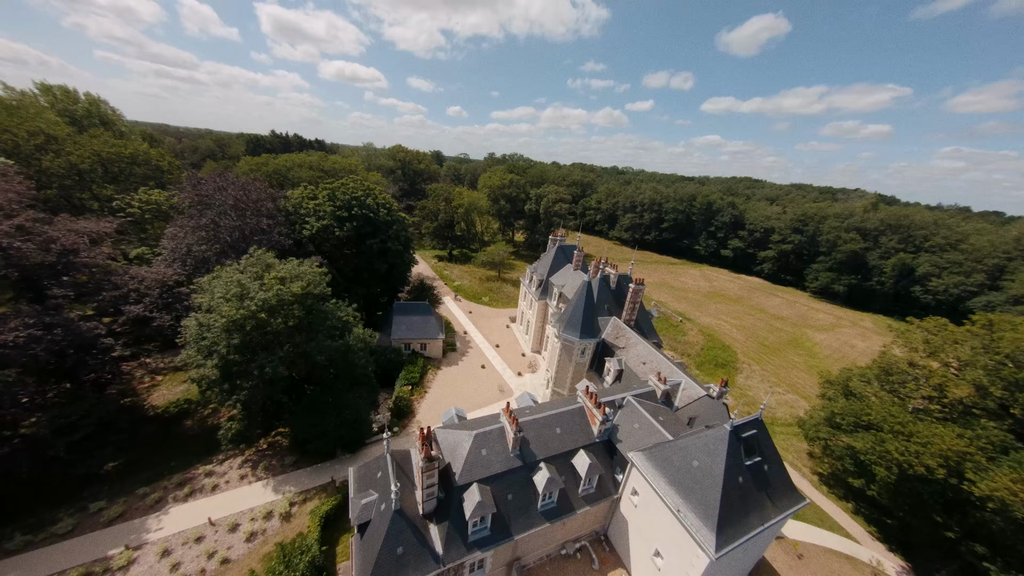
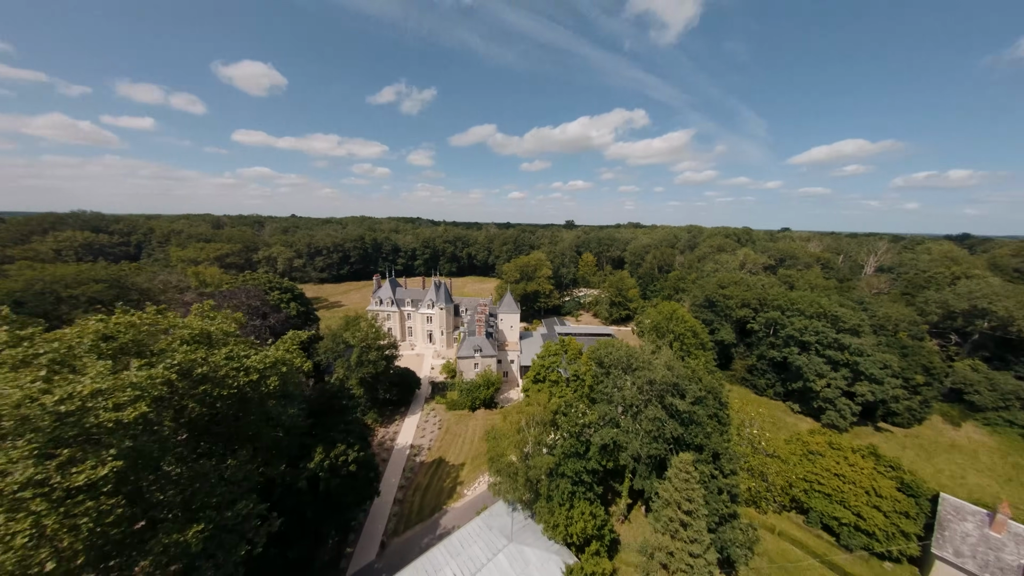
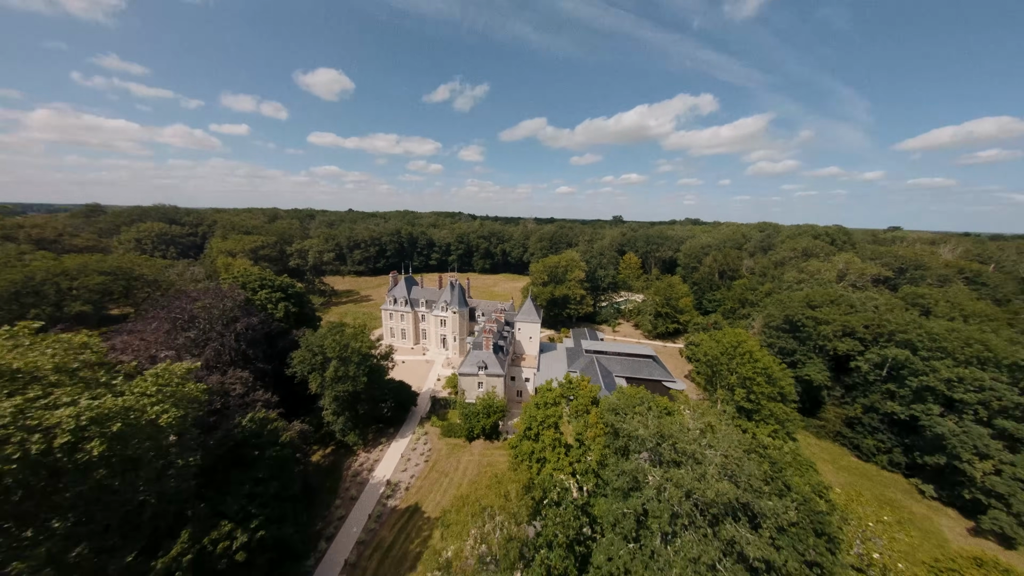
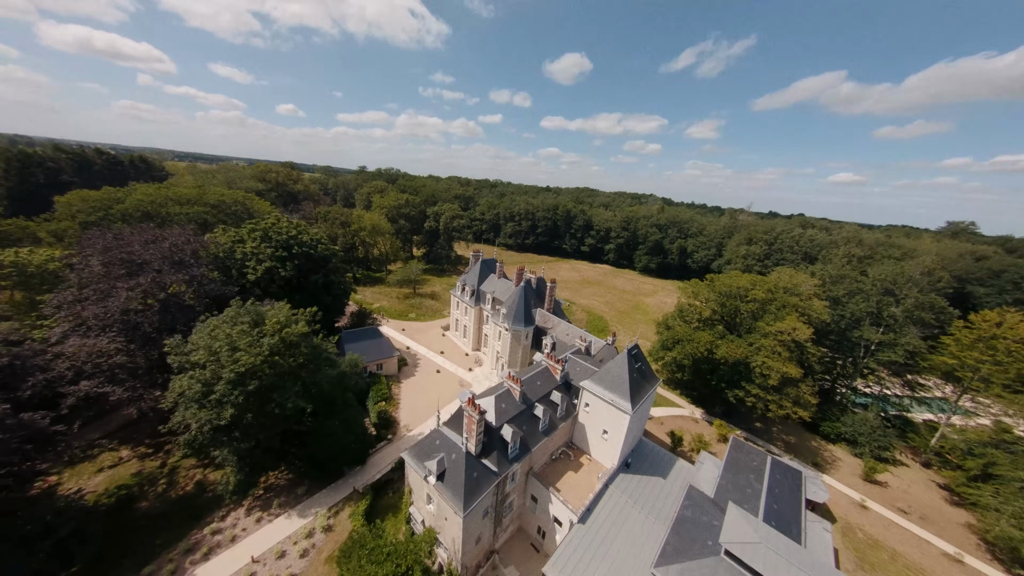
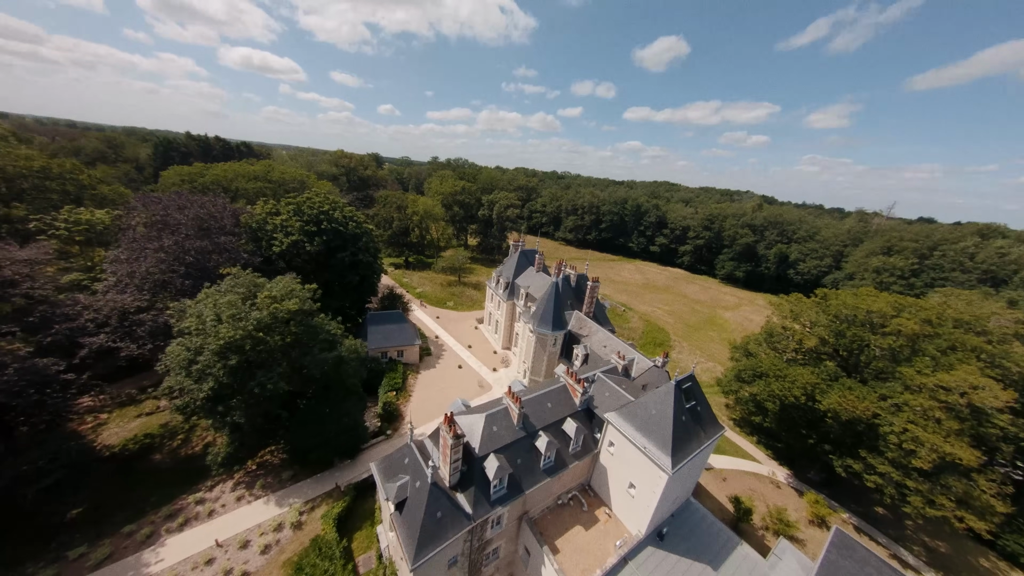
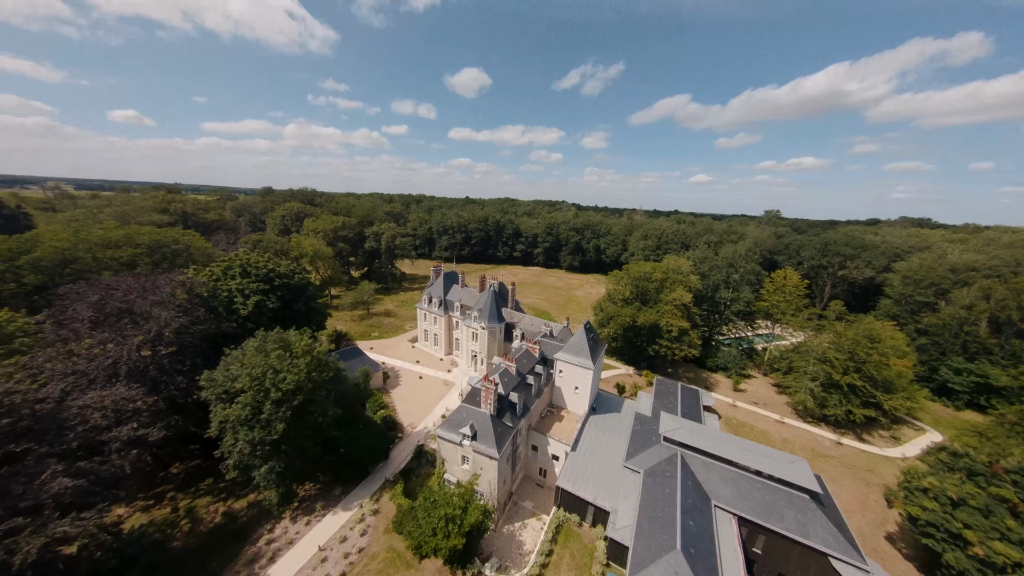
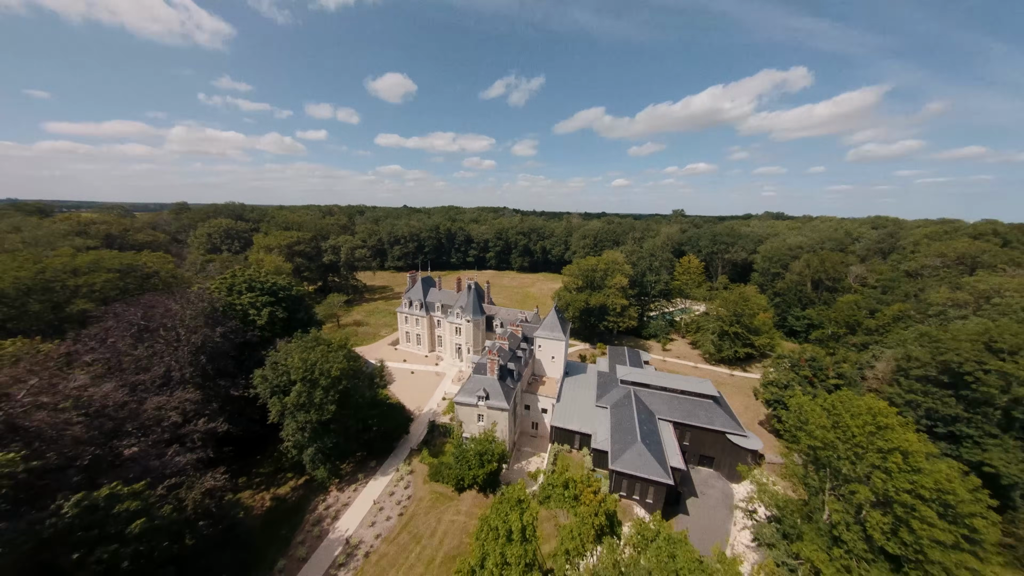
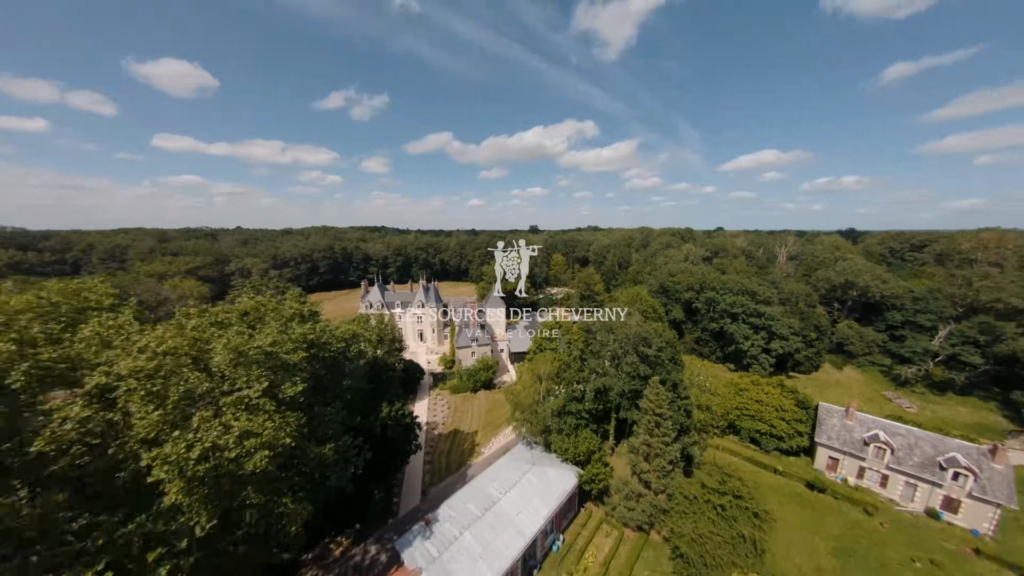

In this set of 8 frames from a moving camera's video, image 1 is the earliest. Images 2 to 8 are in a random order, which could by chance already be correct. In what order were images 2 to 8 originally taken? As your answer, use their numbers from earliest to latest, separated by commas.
5, 4, 6, 7, 3, 2, 8
